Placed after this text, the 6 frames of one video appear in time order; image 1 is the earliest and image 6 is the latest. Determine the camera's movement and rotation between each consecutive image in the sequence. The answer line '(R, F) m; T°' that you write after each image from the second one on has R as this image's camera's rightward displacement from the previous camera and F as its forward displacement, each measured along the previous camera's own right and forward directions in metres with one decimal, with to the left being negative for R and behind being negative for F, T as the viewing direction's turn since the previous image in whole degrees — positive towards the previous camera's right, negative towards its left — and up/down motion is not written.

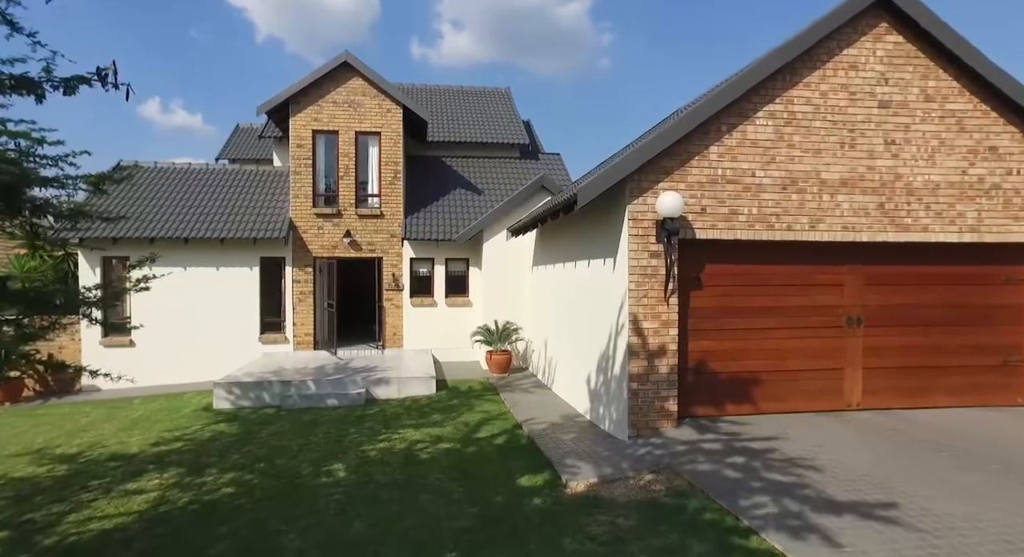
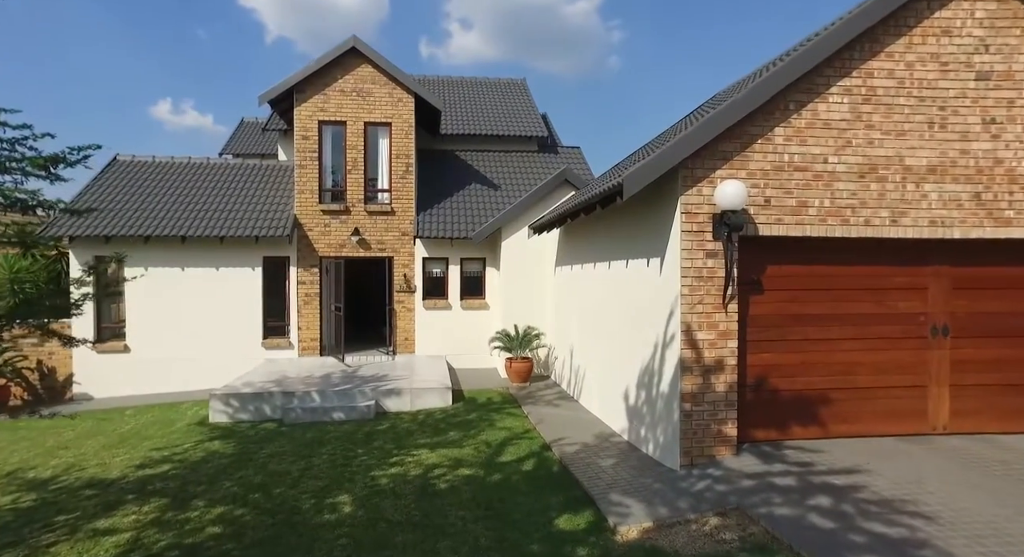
(-0.3, +1.0) m; -1°
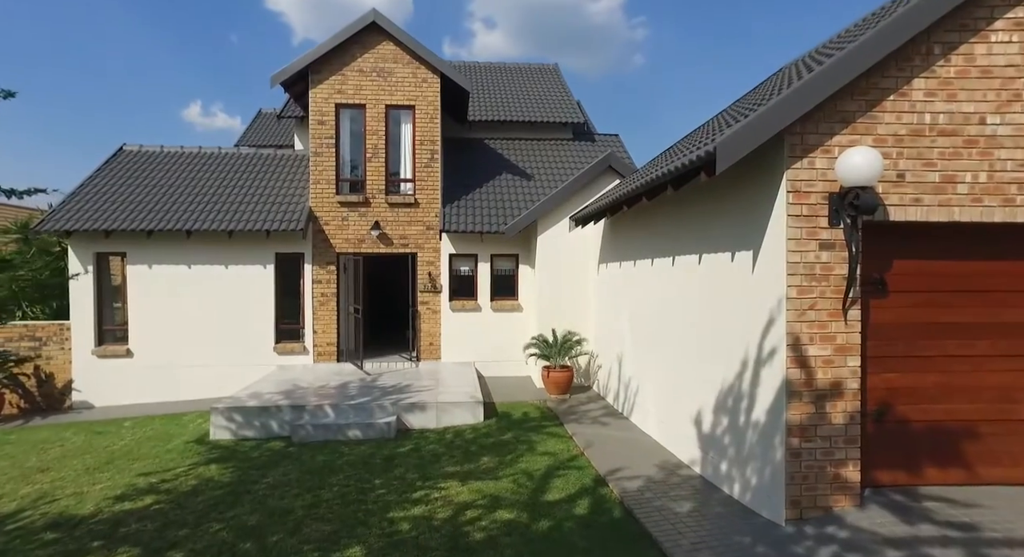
(-0.3, +1.4) m; -2°
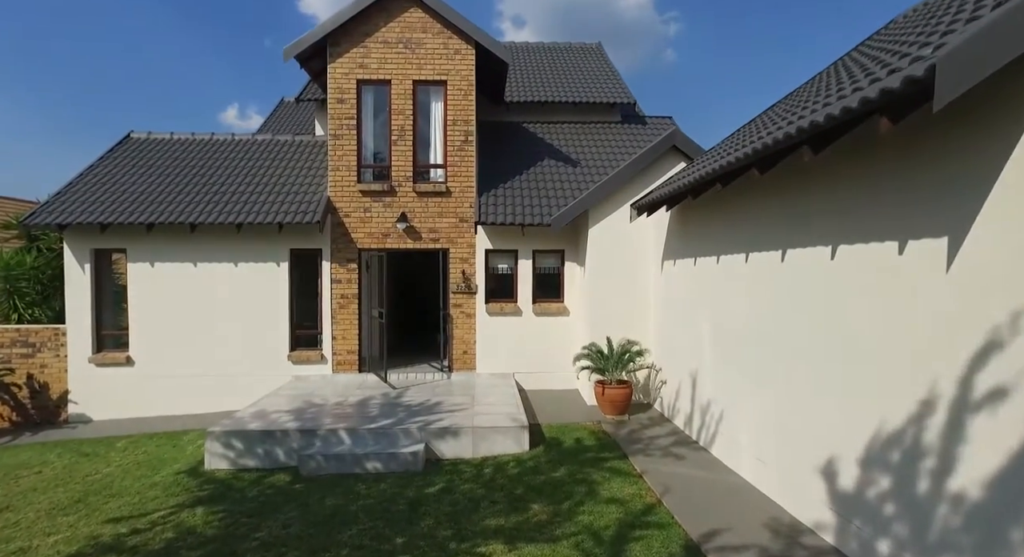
(-0.3, +1.6) m; -3°
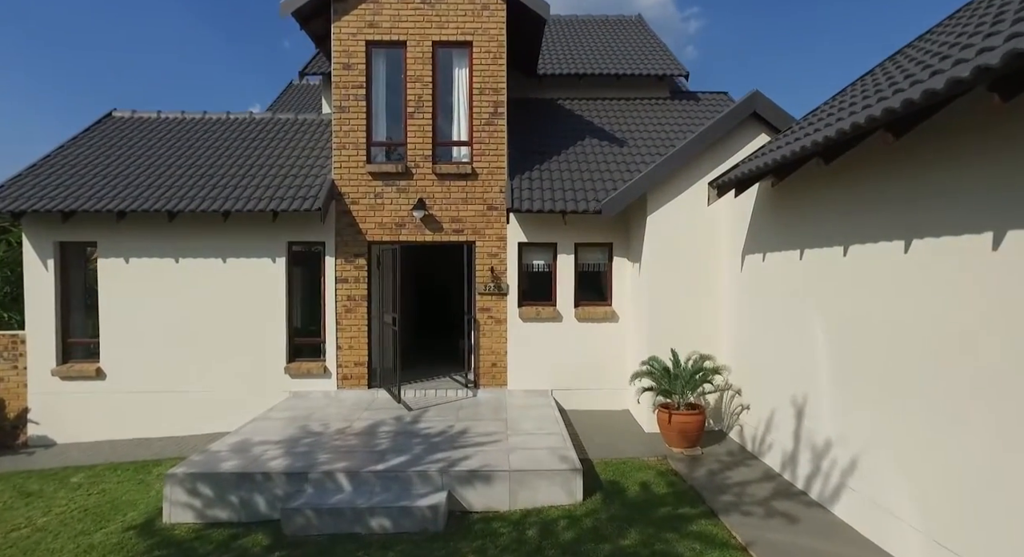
(-0.3, +1.8) m; -2°
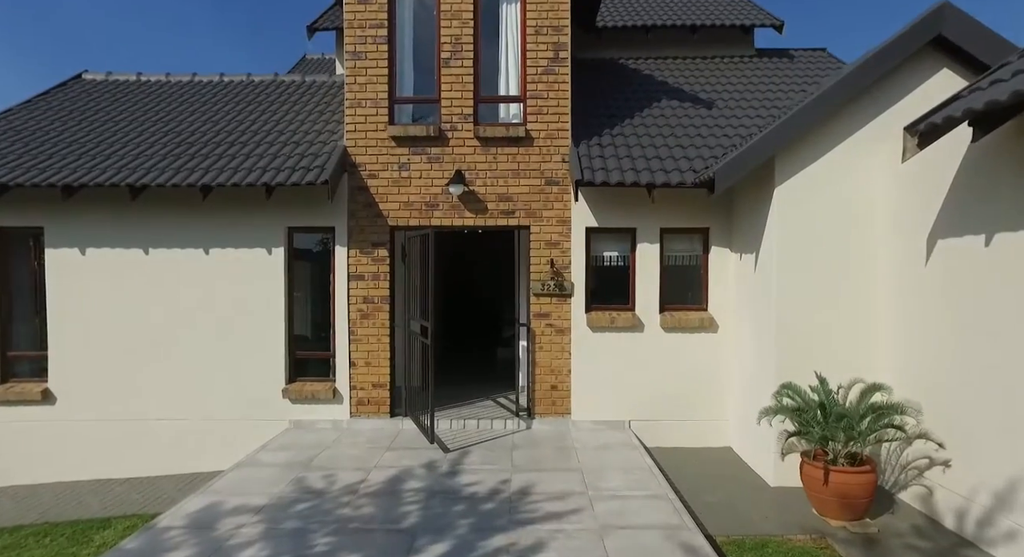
(-0.6, +2.2) m; -2°
